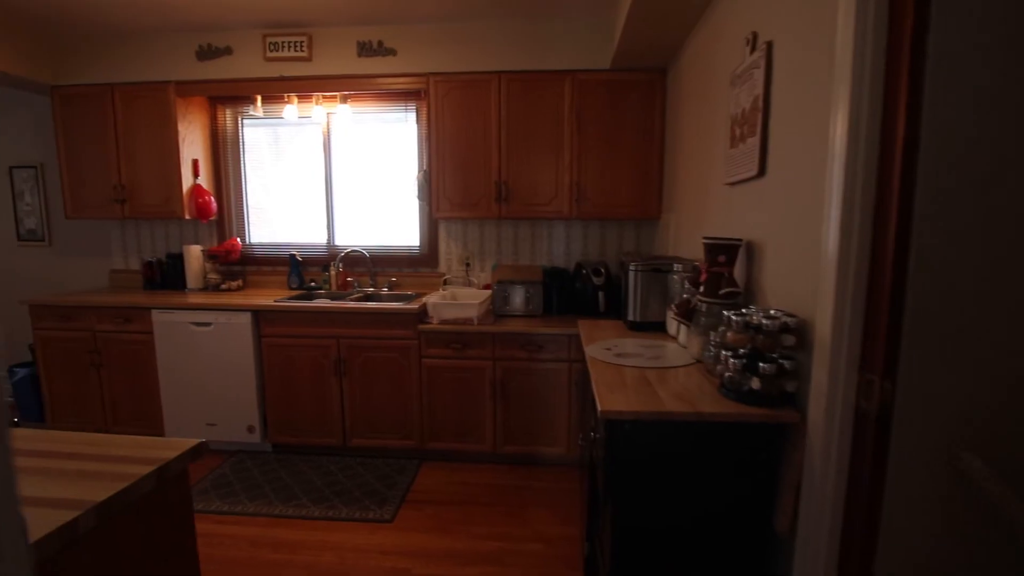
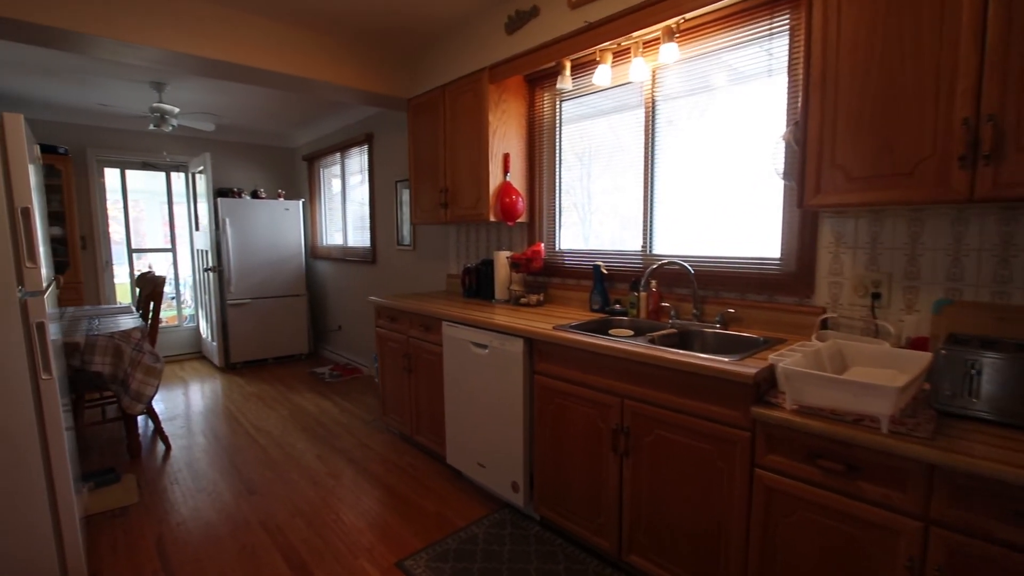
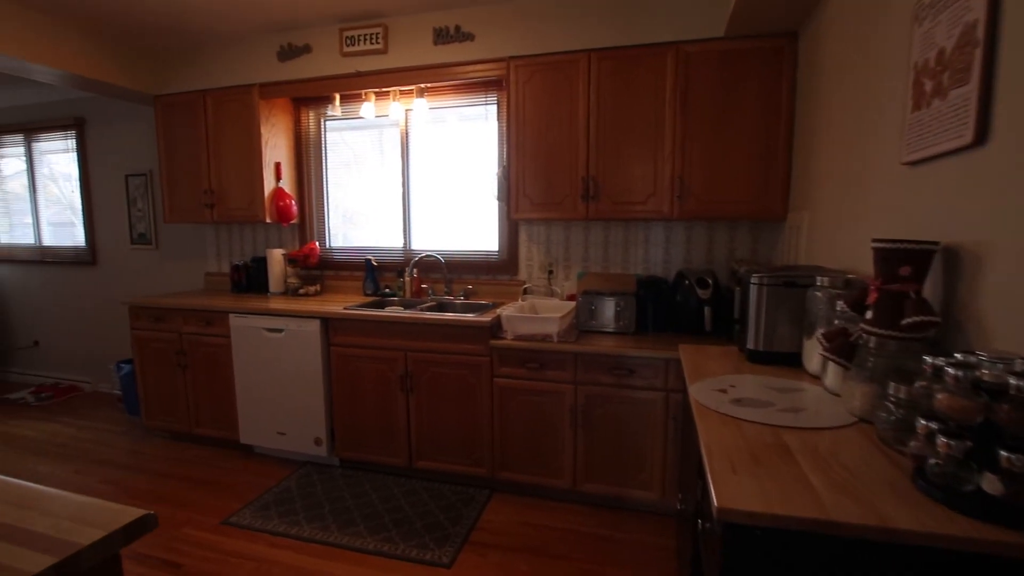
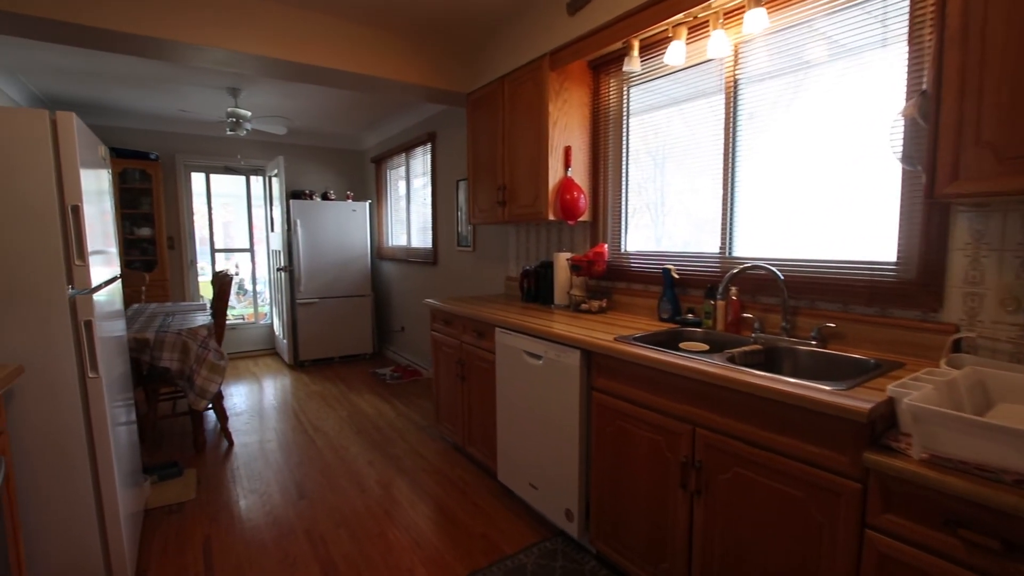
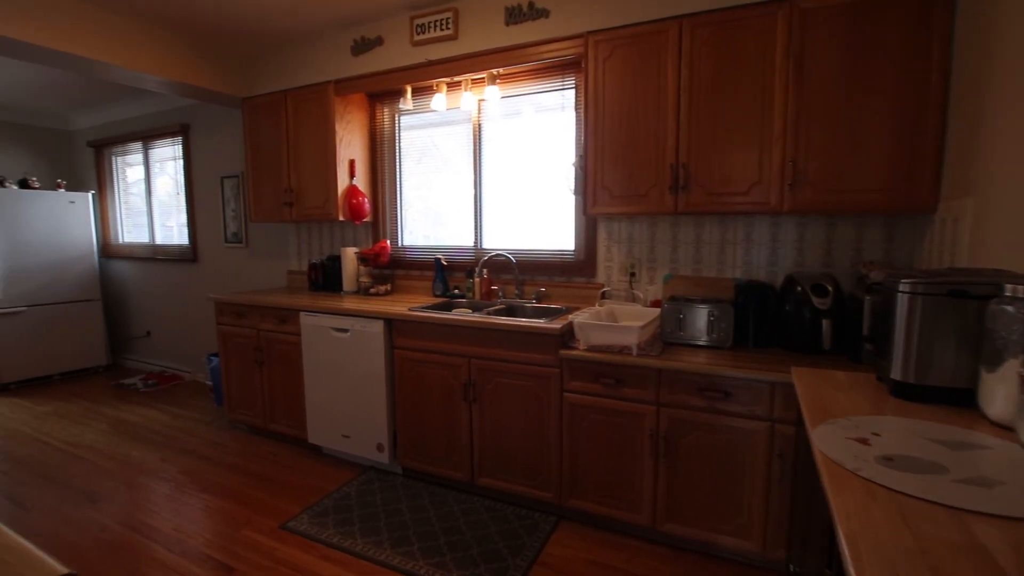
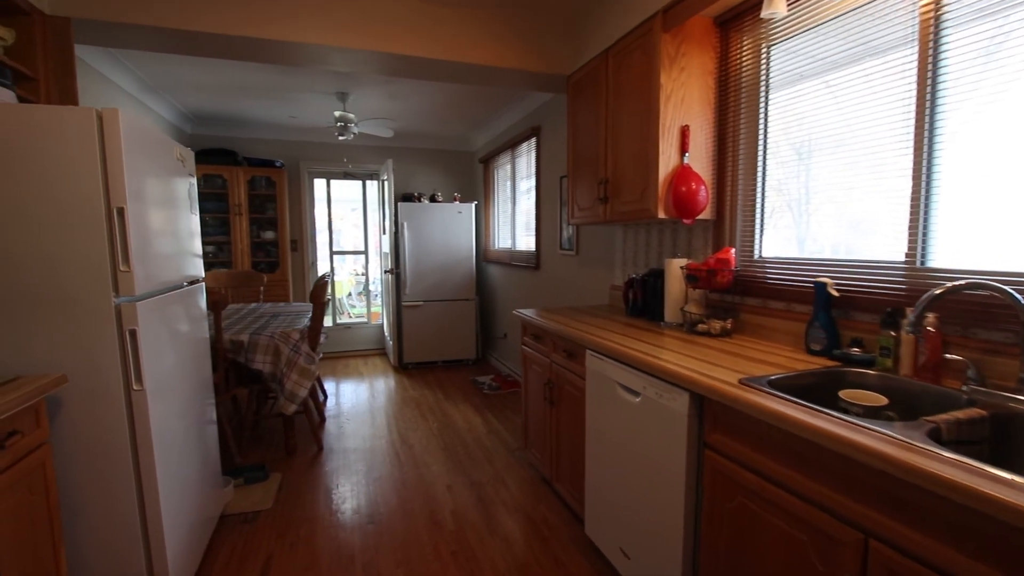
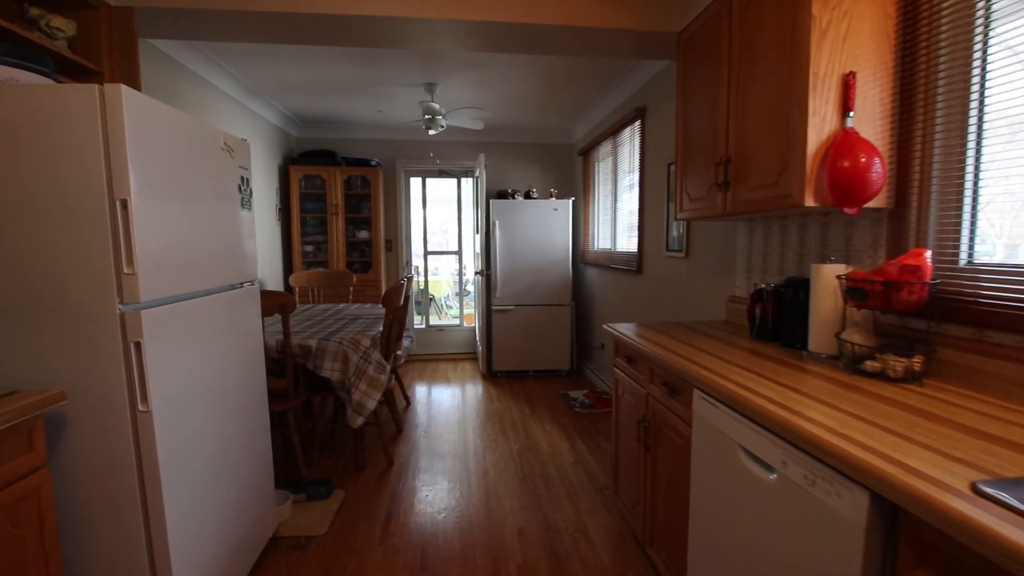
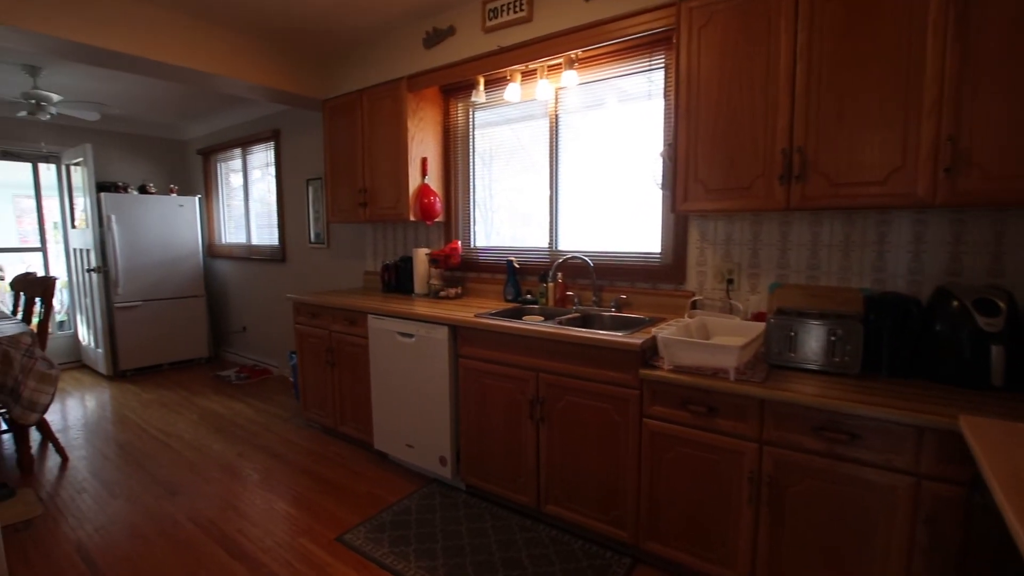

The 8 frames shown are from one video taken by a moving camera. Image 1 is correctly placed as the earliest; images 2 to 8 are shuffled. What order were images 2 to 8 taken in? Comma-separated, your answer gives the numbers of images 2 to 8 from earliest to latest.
3, 5, 8, 2, 4, 6, 7
